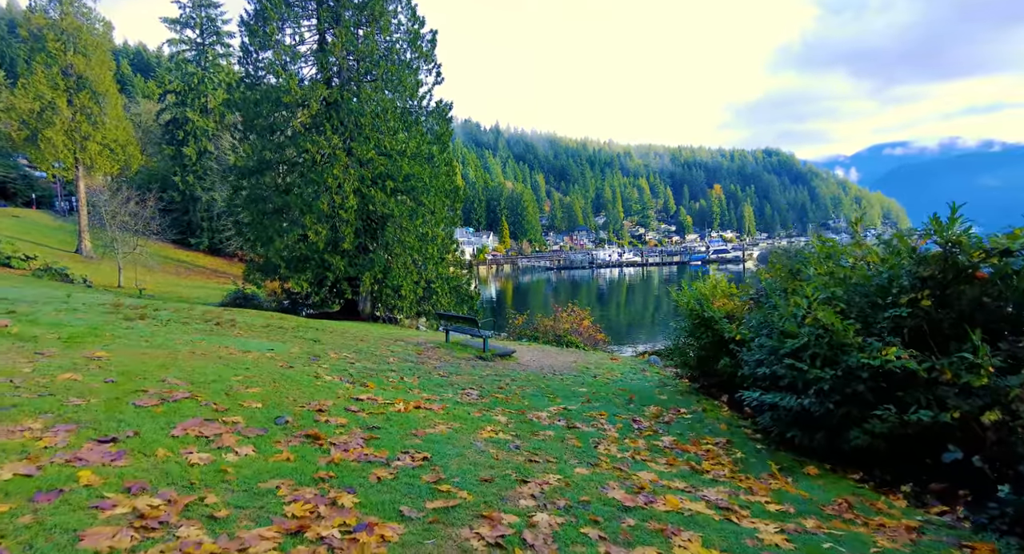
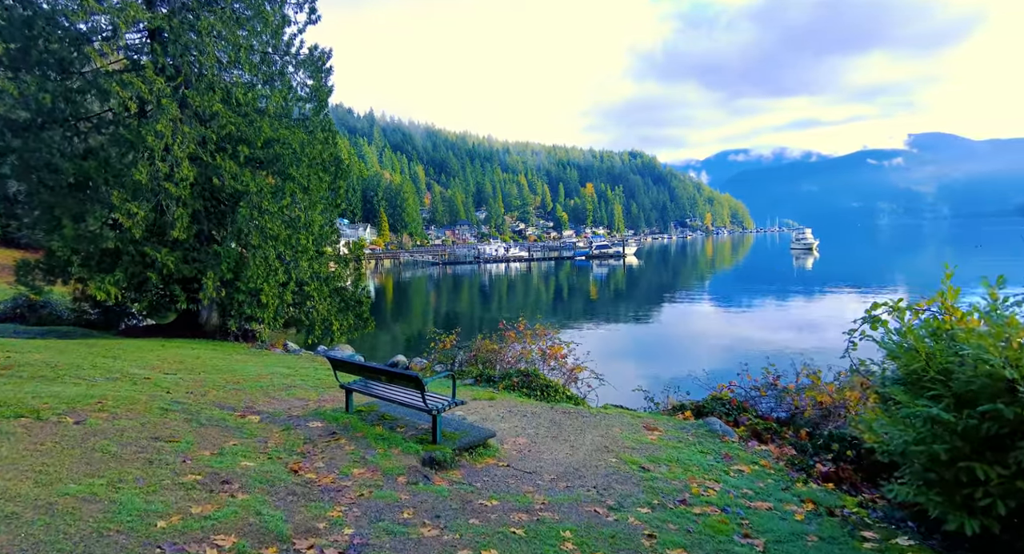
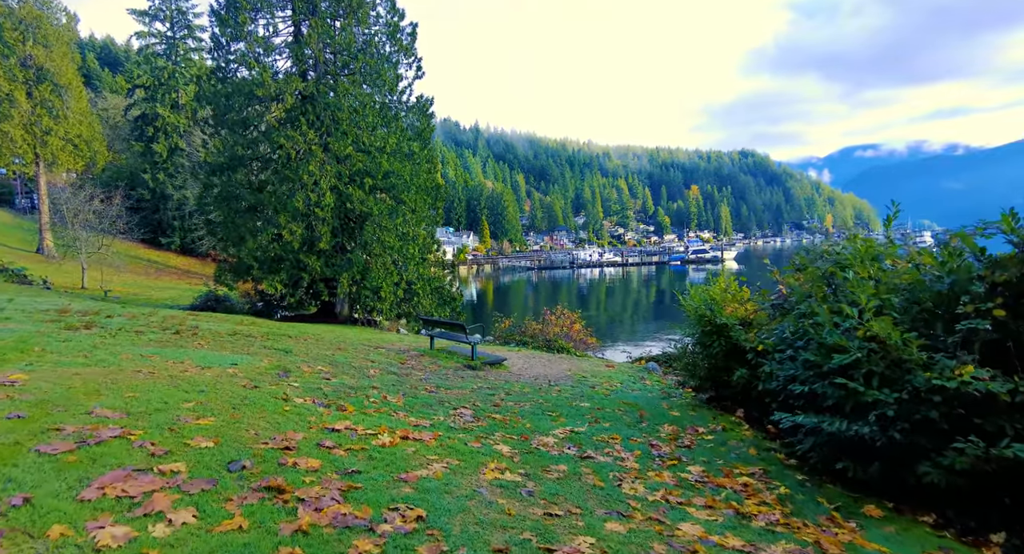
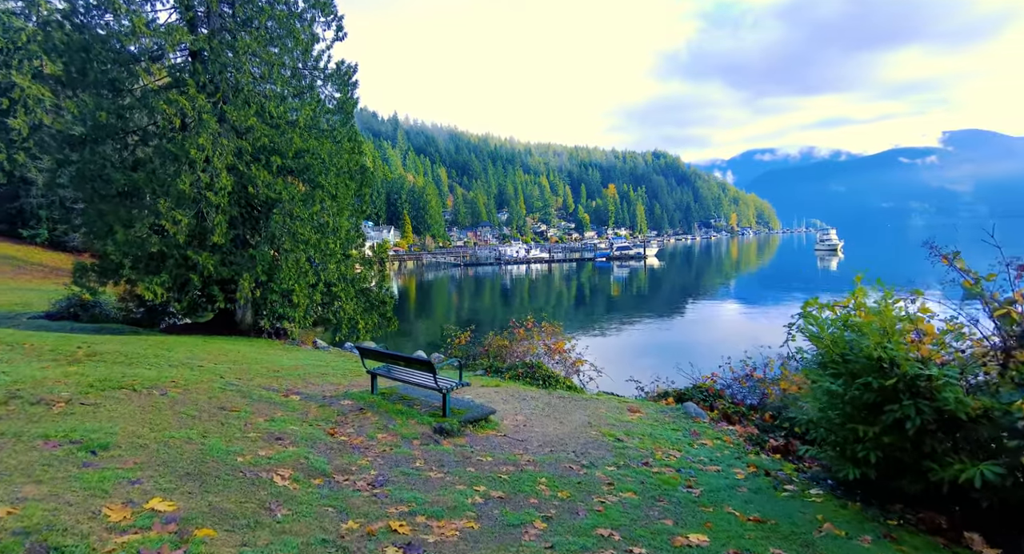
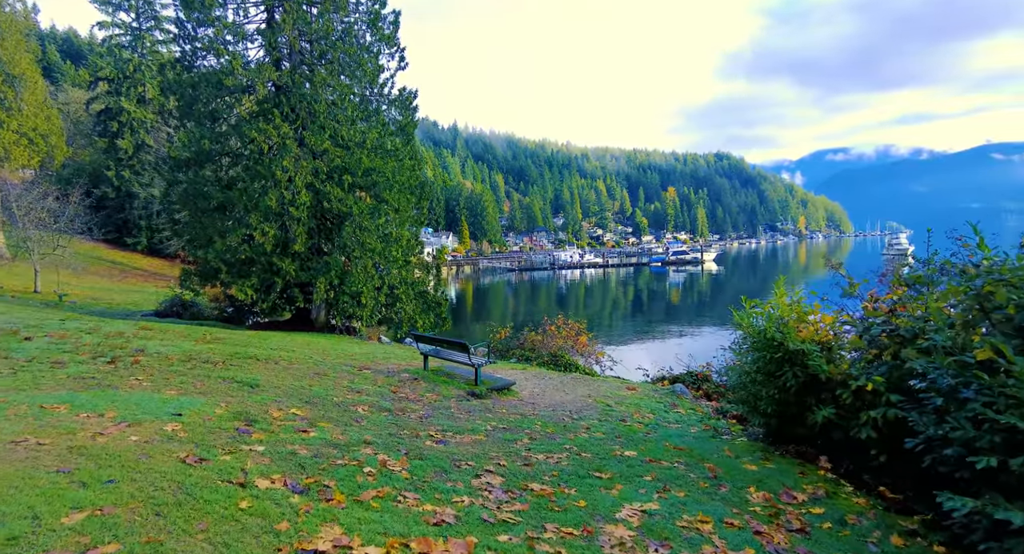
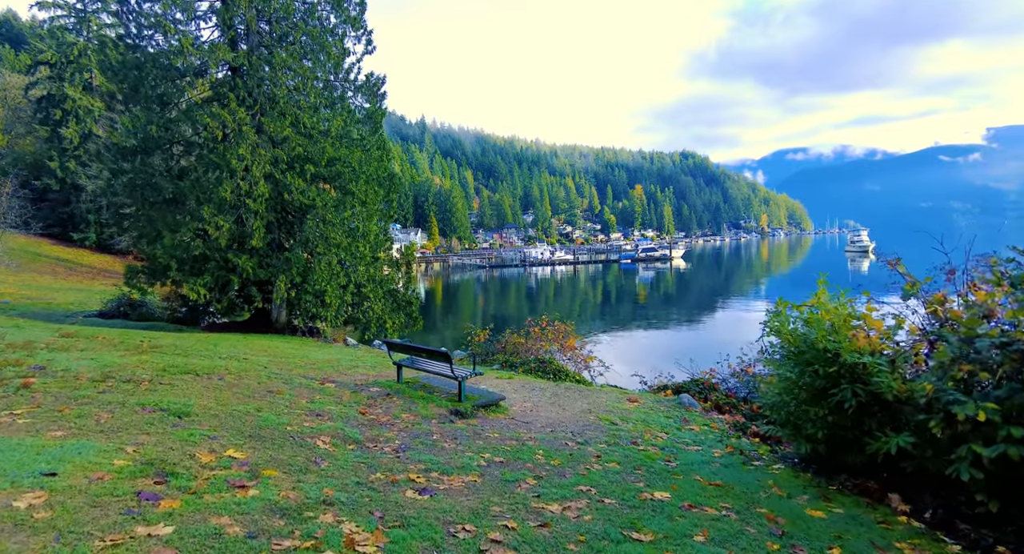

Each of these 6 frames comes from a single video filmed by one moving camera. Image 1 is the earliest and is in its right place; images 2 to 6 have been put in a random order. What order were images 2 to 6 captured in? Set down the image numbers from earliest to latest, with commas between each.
3, 5, 6, 4, 2
